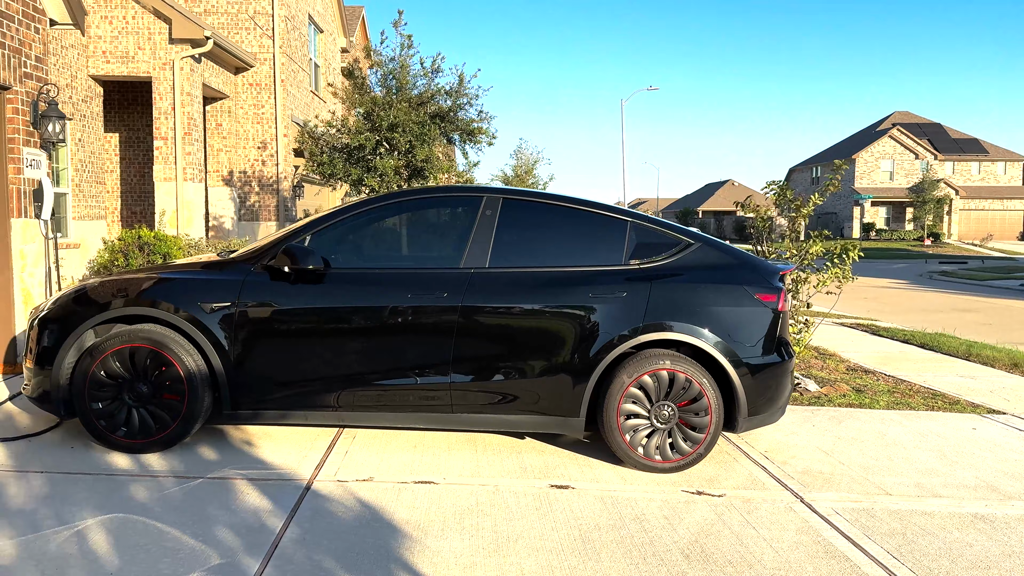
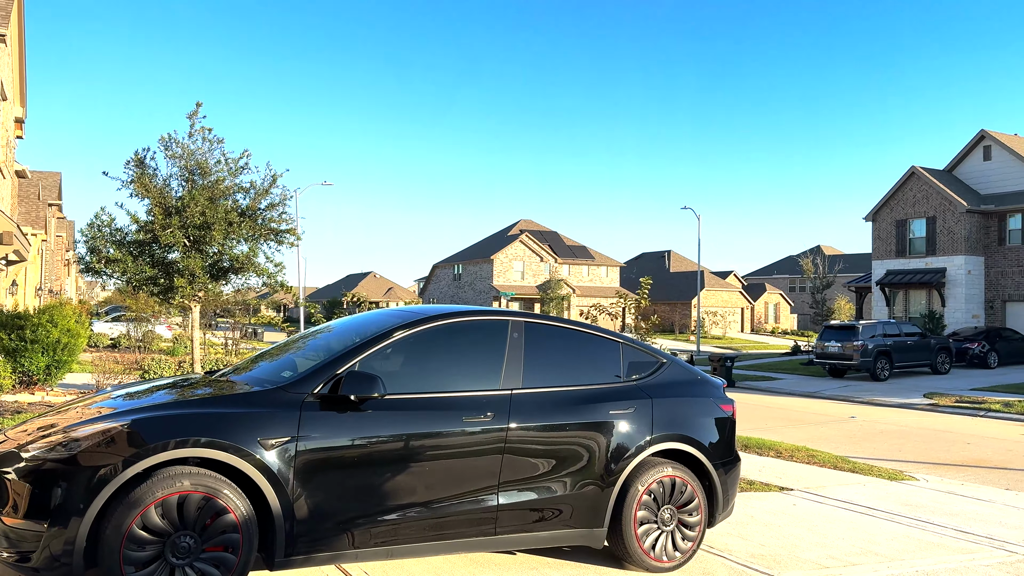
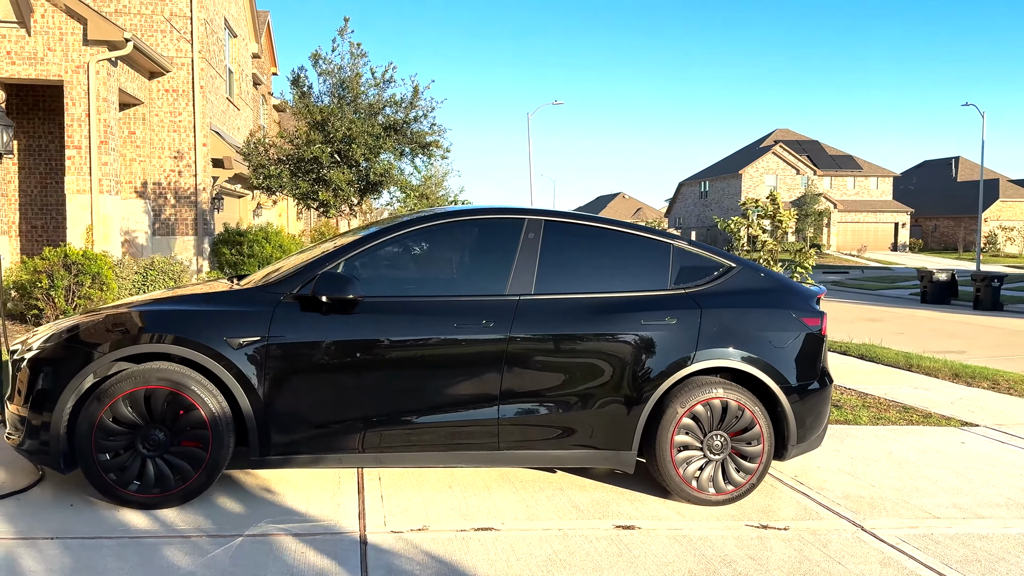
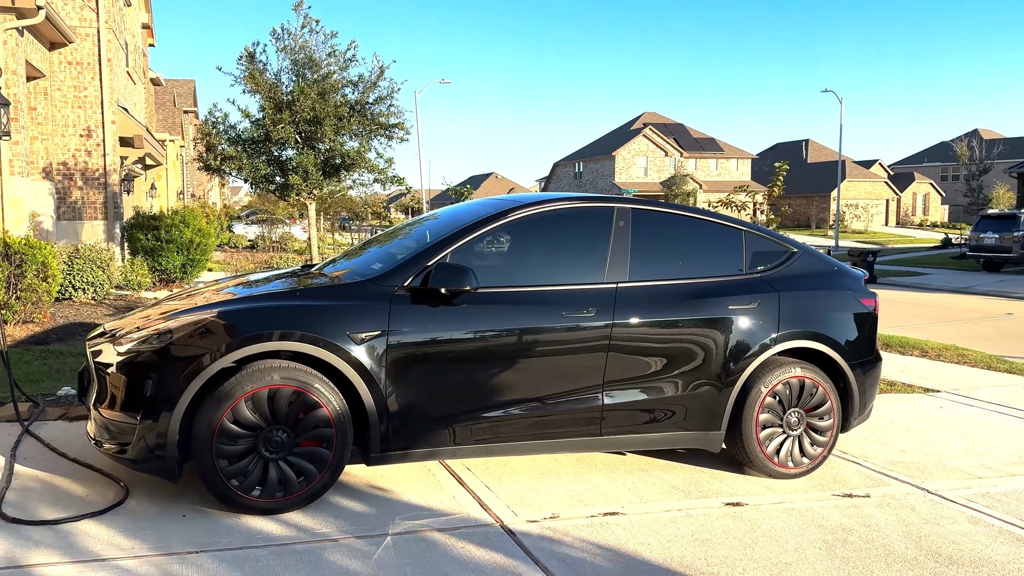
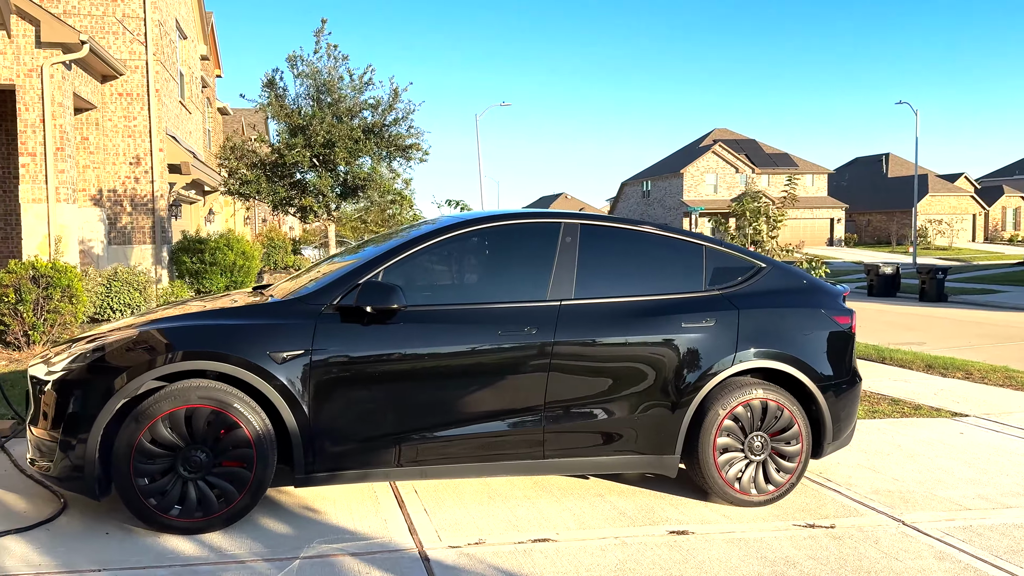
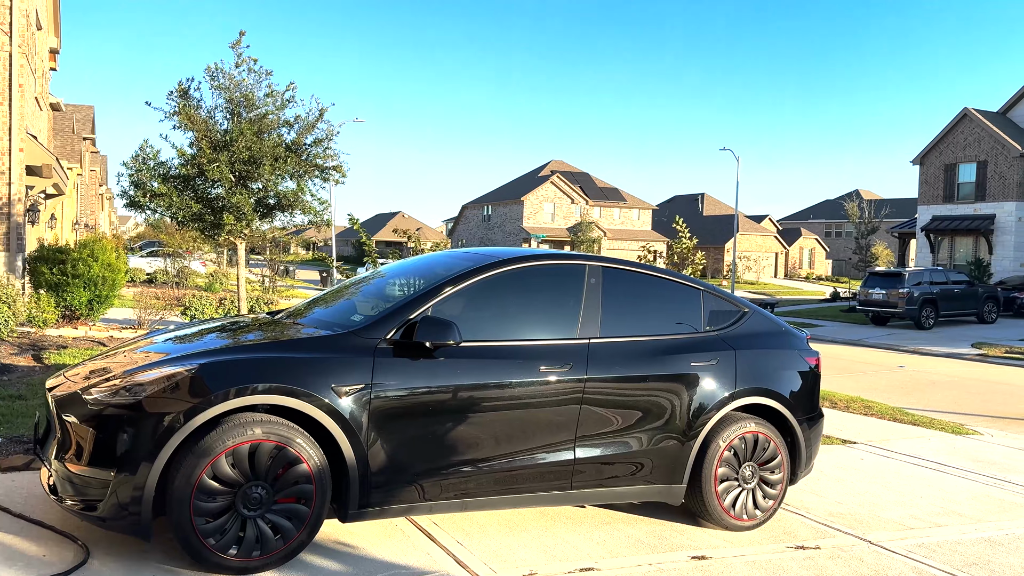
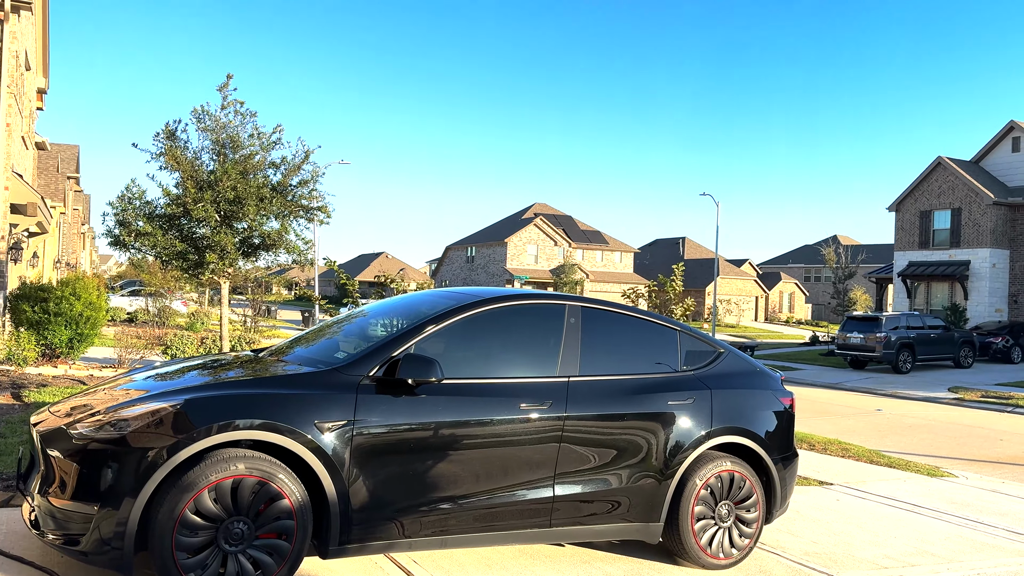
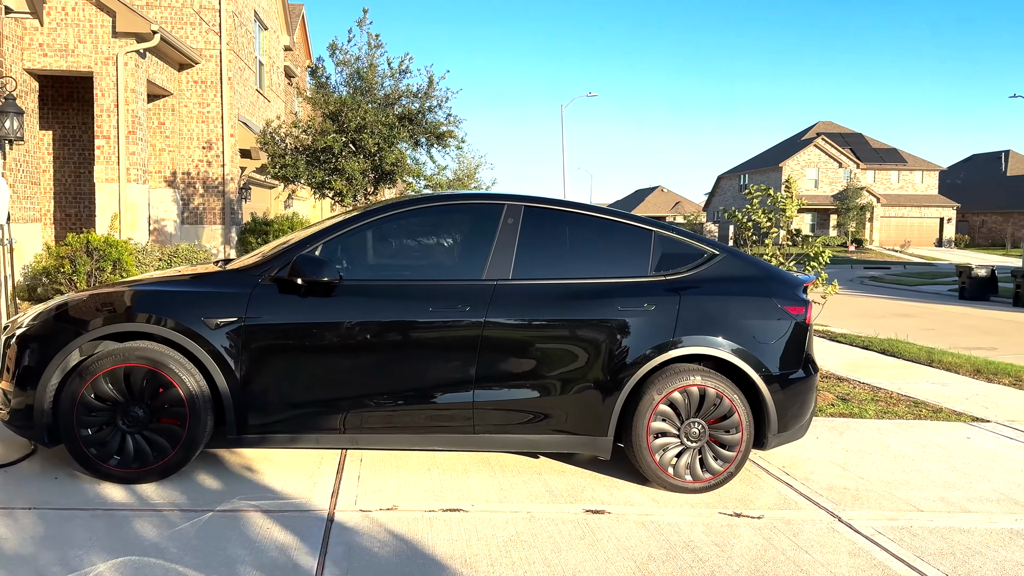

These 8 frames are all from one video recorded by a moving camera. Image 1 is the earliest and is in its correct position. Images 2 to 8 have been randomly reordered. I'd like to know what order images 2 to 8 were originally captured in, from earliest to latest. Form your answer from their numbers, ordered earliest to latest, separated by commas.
8, 3, 5, 4, 6, 7, 2
